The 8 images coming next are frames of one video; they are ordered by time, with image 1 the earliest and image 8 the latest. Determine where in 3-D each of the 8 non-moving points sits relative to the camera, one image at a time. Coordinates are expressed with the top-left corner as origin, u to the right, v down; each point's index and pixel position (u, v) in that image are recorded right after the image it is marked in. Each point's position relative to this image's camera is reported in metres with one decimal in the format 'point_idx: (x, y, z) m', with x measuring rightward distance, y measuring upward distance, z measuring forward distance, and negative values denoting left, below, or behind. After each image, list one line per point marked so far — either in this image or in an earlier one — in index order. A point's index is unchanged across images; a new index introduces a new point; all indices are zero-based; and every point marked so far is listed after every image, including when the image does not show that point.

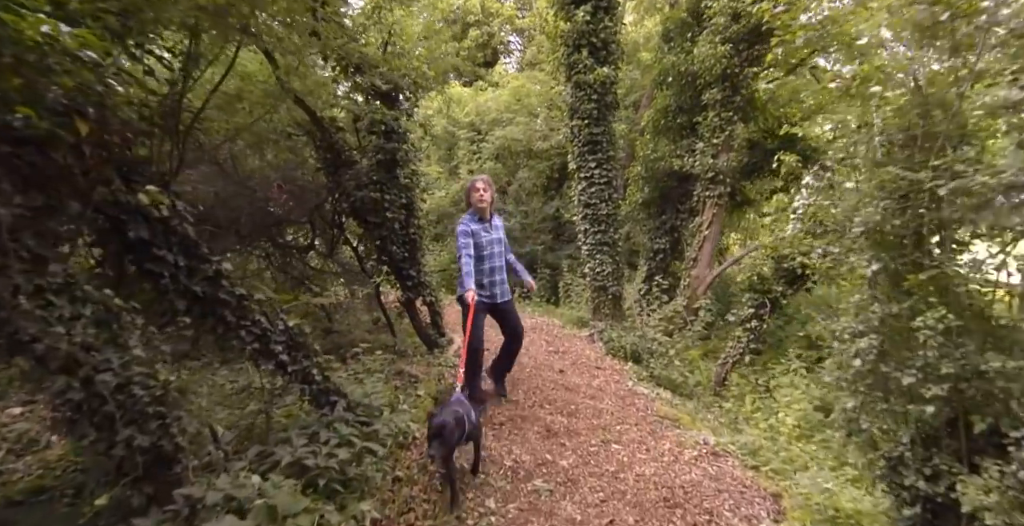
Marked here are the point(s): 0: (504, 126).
0: (-0.2, +3.9, +14.7) m
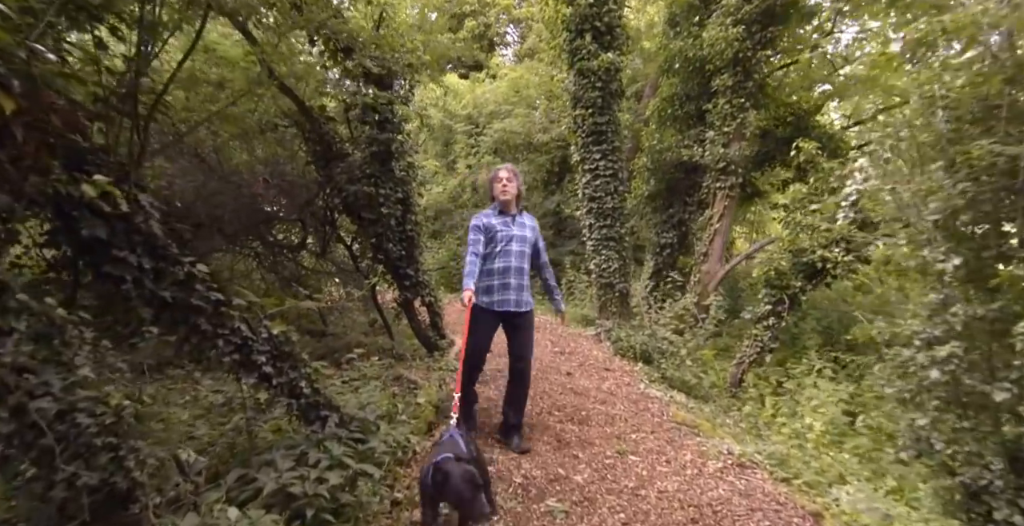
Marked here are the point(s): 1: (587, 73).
0: (-0.3, +4.0, +14.3) m
1: (+1.3, +3.4, +9.3) m
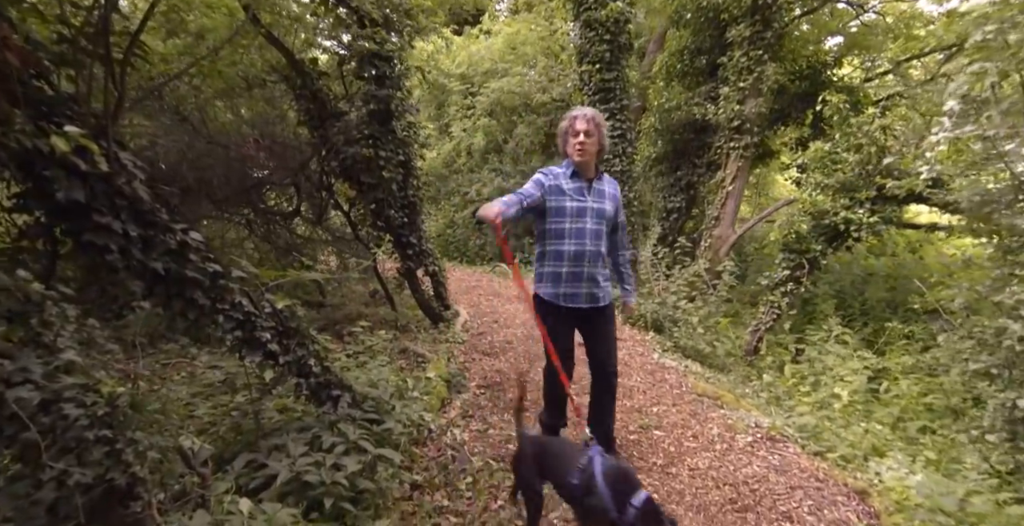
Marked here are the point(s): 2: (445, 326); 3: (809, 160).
0: (-0.3, +4.8, +13.7) m
1: (+1.4, +4.0, +8.8) m
2: (-0.9, -0.8, +6.9) m
3: (+4.4, +1.5, +7.8) m
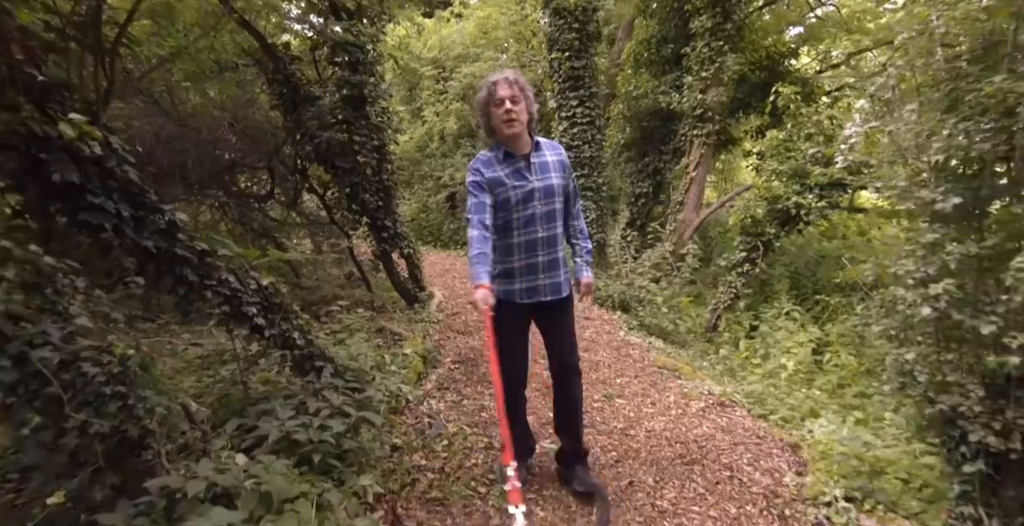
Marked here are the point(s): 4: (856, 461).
0: (-1.0, +5.3, +13.8) m
1: (+0.9, +4.3, +9.0) m
2: (-1.2, -0.6, +7.1) m
3: (+4.0, +1.8, +8.2) m
4: (+2.2, -1.3, +3.4) m
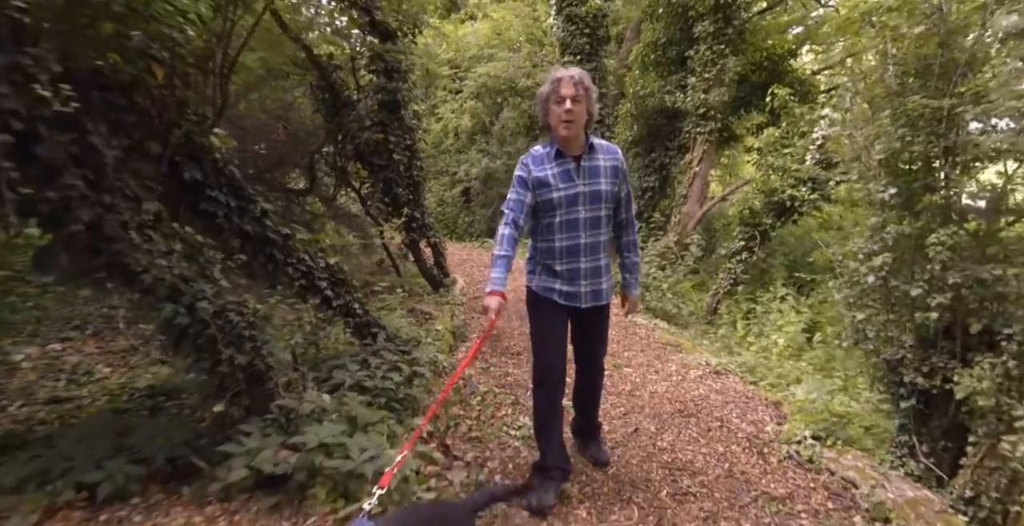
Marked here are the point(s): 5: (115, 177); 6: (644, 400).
0: (-0.7, +5.5, +14.4) m
1: (+1.2, +4.4, +9.6) m
2: (-1.0, -0.4, +7.8) m
3: (+4.3, +2.0, +8.8) m
4: (+2.4, -1.1, +4.0) m
5: (-1.8, +0.4, +2.4) m
6: (+1.2, -1.2, +4.6) m
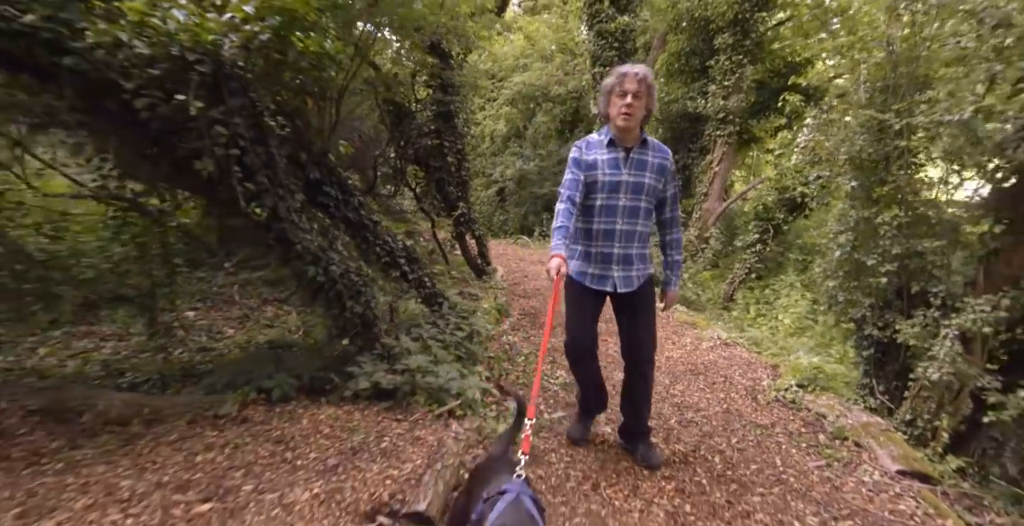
0: (+0.3, +5.6, +15.4) m
1: (+1.9, +4.6, +10.5) m
2: (-0.4, -0.2, +8.8) m
3: (+4.9, +2.1, +9.5) m
4: (+2.8, -1.0, +4.8) m
5: (-1.5, +0.6, +3.5) m
6: (+1.6, -1.0, +5.5) m
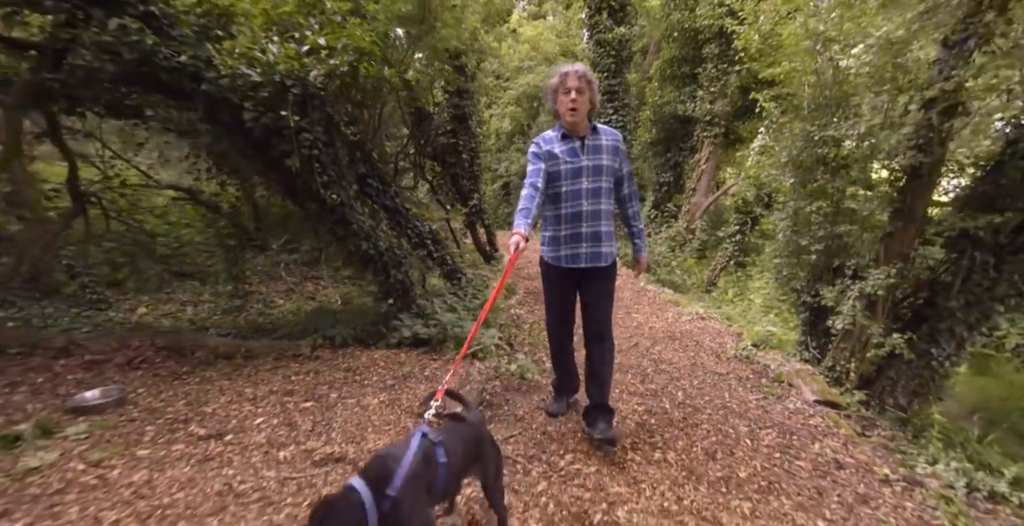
0: (+0.4, +6.0, +16.3) m
1: (+2.0, +4.8, +11.4) m
2: (-0.3, 0.0, +9.8) m
3: (+5.0, +2.3, +10.5) m
4: (+2.8, -0.8, +5.8) m
5: (-1.4, +0.8, +4.4) m
6: (+1.6, -0.8, +6.5) m
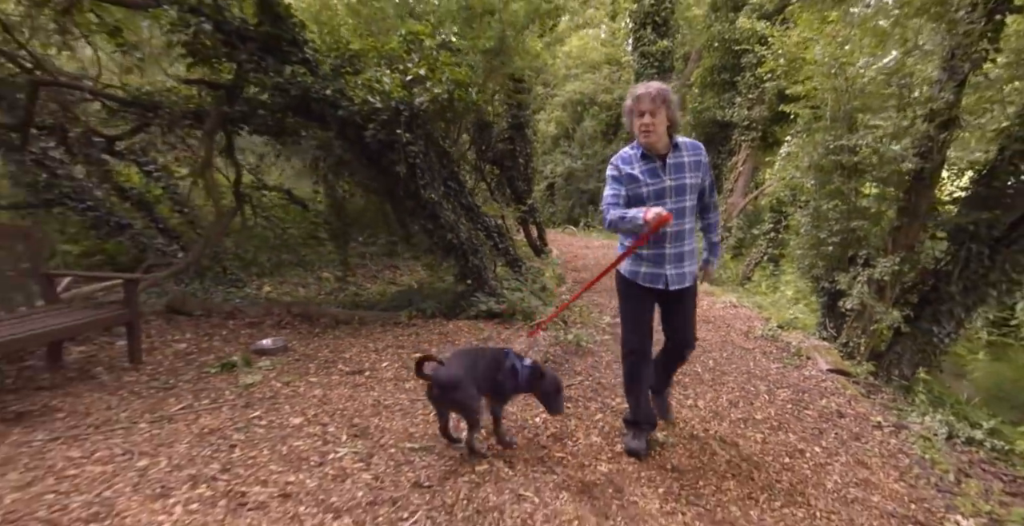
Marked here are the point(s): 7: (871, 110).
0: (+1.9, +6.1, +17.2) m
1: (+3.1, +4.9, +12.2) m
2: (+0.7, +0.1, +10.7) m
3: (+6.0, +2.4, +11.0) m
4: (+3.5, -0.7, +6.5) m
5: (-0.8, +0.9, +5.5) m
6: (+2.4, -0.7, +7.3) m
7: (+3.5, +1.5, +5.0) m
